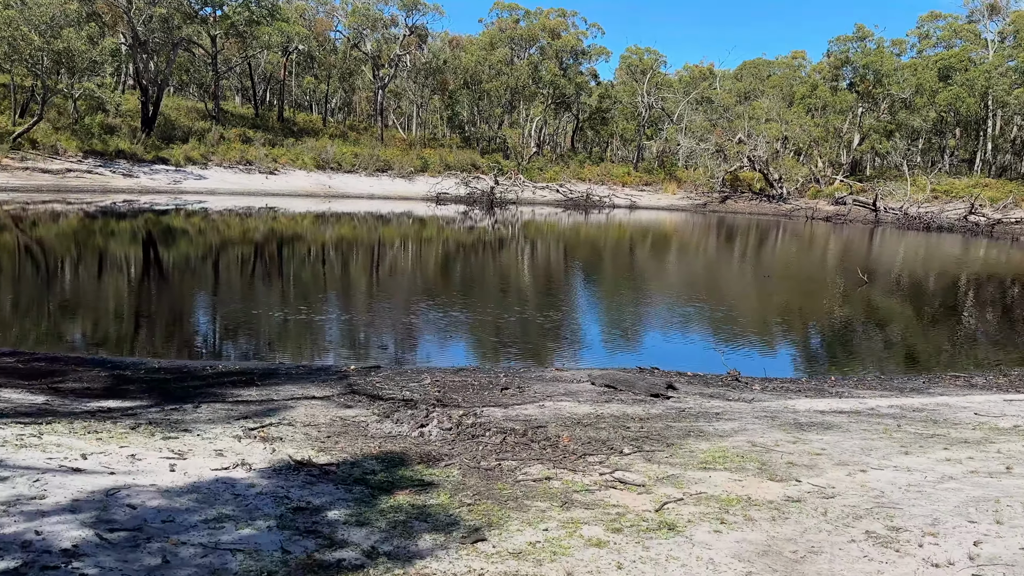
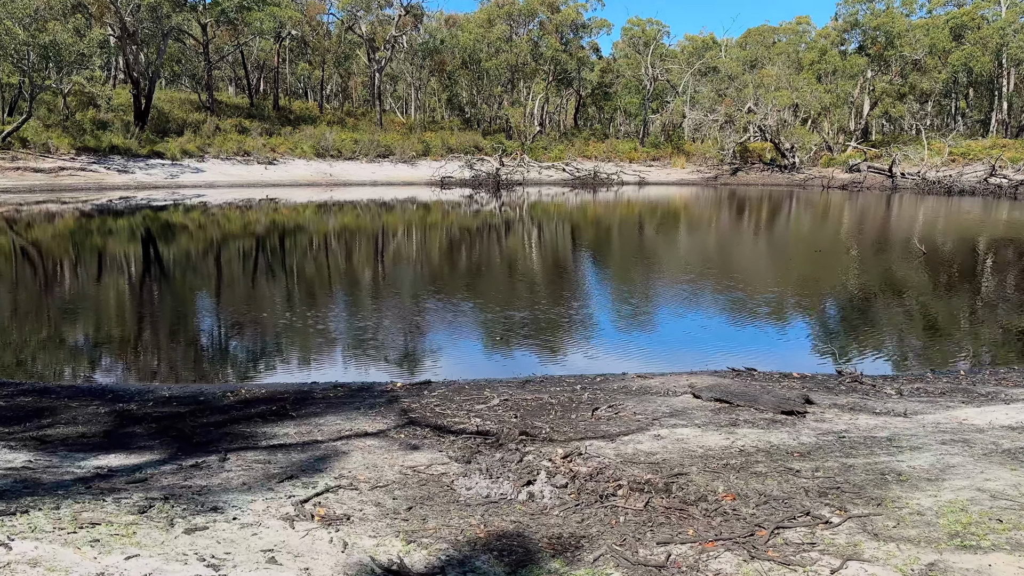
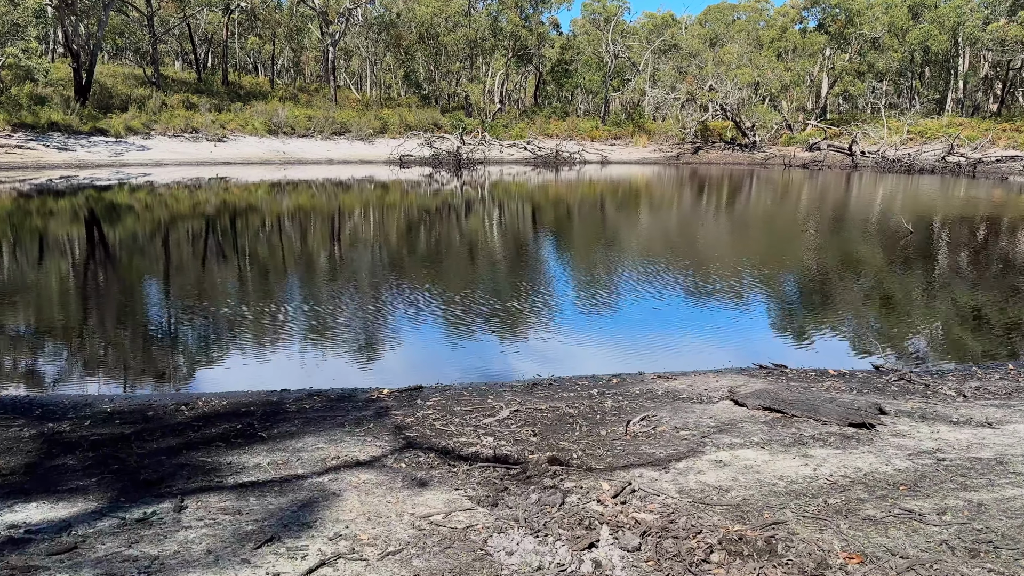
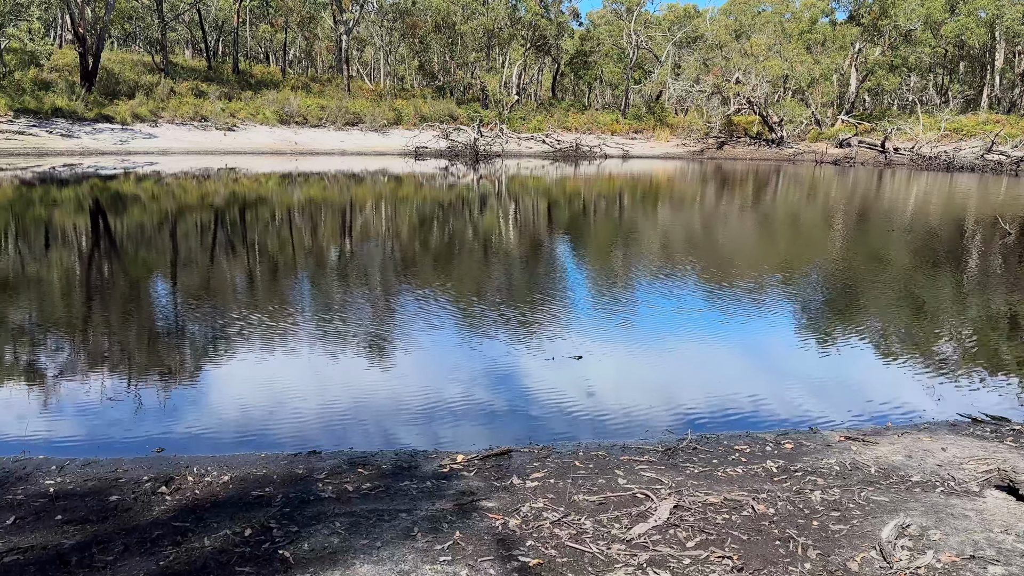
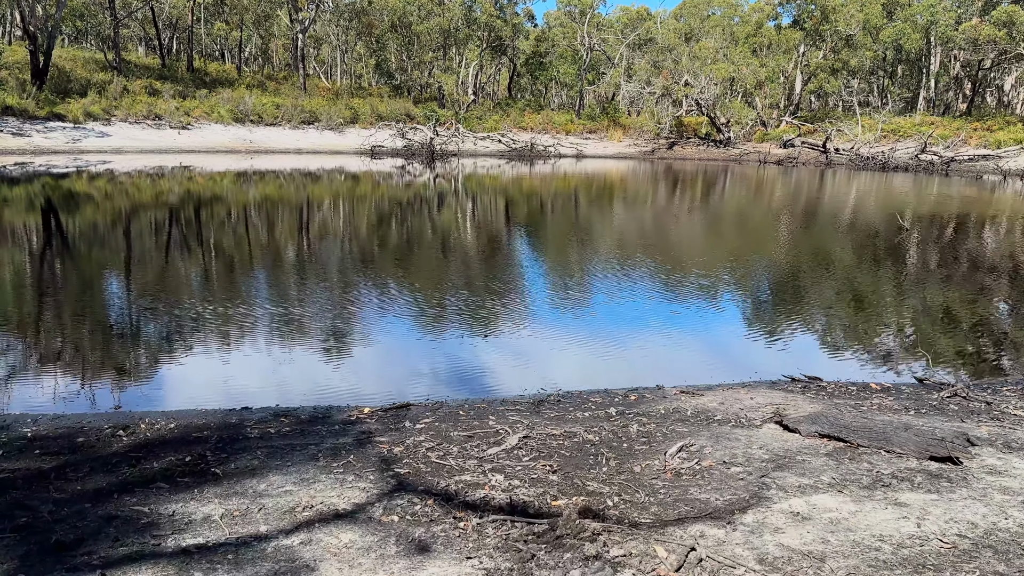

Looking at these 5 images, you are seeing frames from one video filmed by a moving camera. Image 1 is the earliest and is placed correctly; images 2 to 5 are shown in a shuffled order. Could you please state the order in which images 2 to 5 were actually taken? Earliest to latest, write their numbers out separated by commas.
2, 3, 5, 4
